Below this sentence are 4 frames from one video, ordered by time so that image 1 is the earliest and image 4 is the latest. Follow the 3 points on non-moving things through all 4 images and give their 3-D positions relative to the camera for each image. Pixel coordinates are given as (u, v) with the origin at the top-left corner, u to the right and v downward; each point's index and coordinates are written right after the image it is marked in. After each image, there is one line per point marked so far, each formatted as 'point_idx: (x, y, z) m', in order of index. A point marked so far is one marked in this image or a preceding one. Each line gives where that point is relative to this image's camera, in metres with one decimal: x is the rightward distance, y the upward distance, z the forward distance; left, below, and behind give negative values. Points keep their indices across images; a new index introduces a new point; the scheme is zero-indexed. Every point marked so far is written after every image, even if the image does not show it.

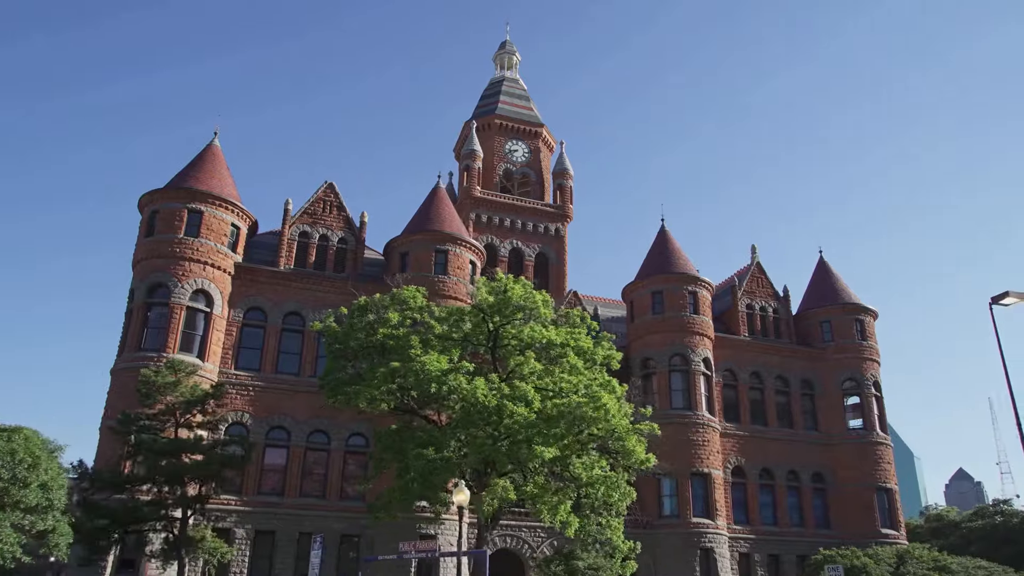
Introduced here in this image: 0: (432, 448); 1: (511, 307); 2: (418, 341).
0: (-1.9, -3.6, +17.5) m
1: (-0.1, -0.5, +20.1) m
2: (-2.3, -1.2, +18.3) m
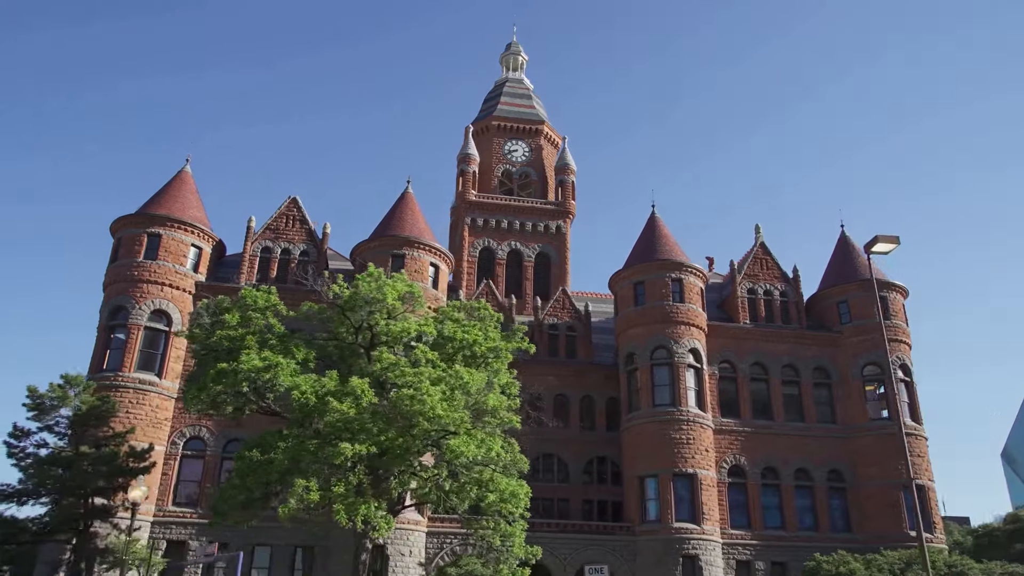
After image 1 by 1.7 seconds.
0: (-5.6, -3.5, +16.9) m
1: (-3.6, -0.4, +19.3) m
2: (-6.0, -1.2, +17.9) m
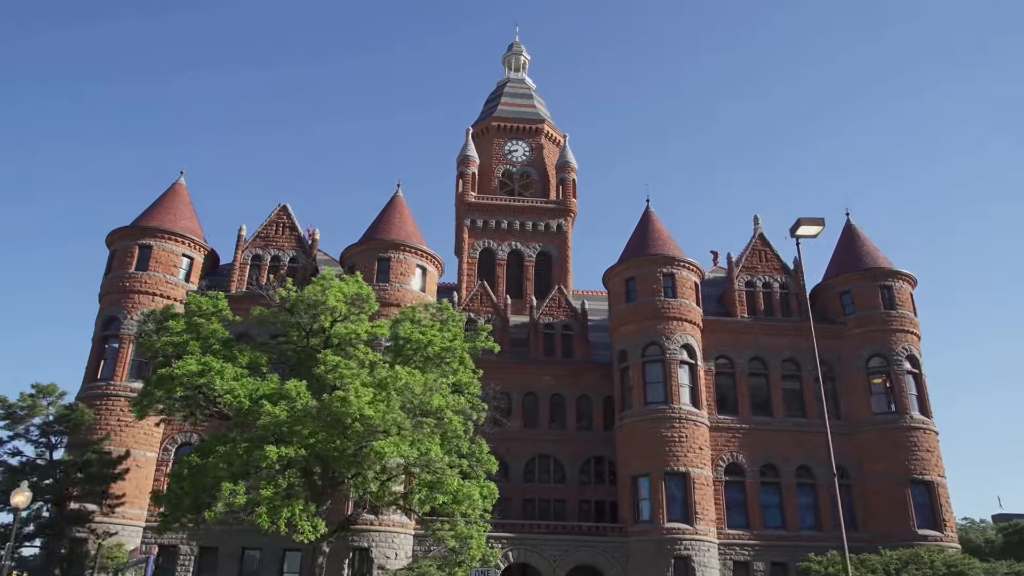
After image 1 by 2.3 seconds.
0: (-6.9, -3.6, +17.0) m
1: (-4.8, -0.4, +19.2) m
2: (-7.4, -1.3, +18.0) m
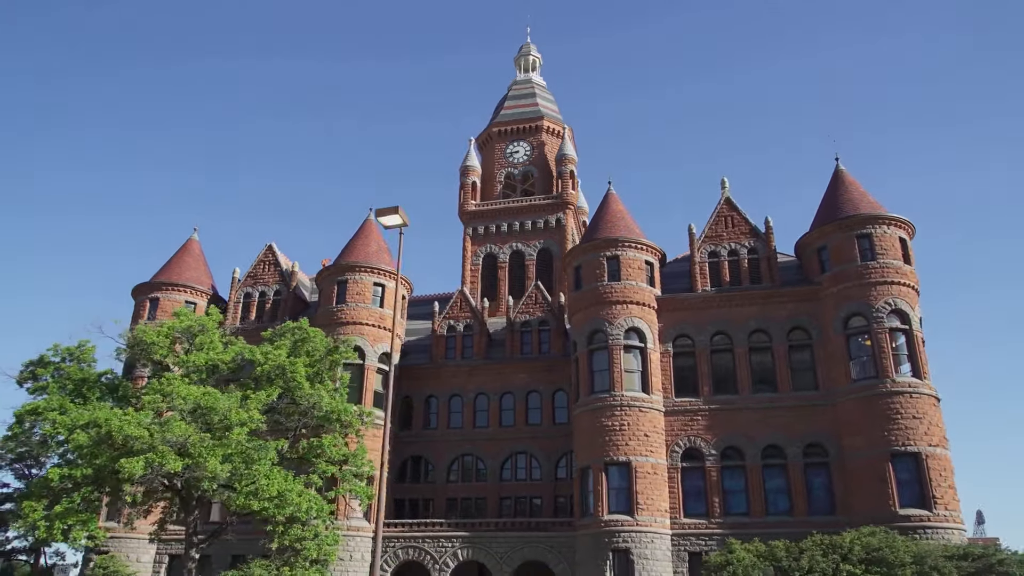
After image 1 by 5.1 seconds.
0: (-12.2, -4.9, +20.1) m
1: (-10.1, -1.5, +21.7) m
2: (-12.7, -2.7, +21.3) m
